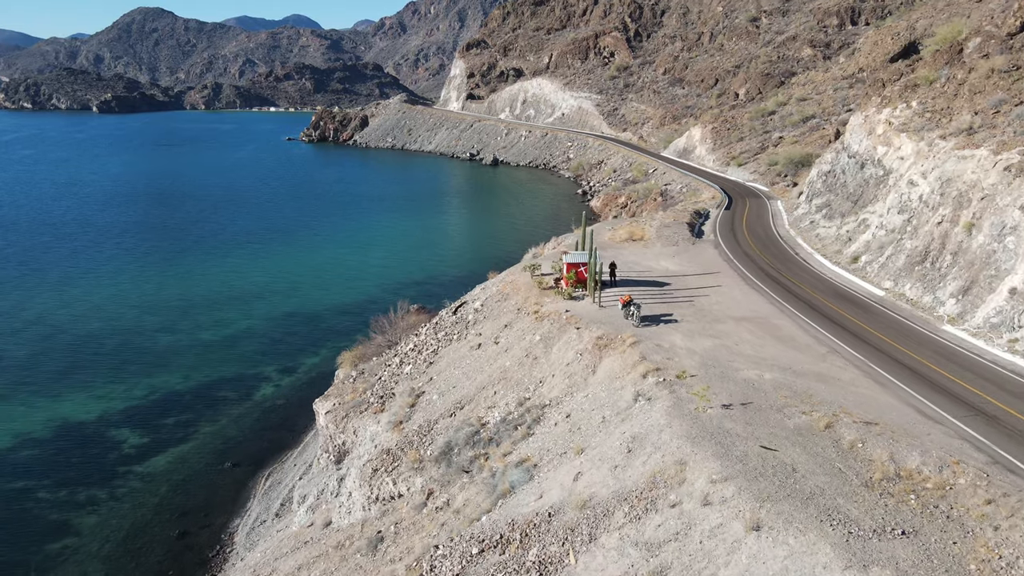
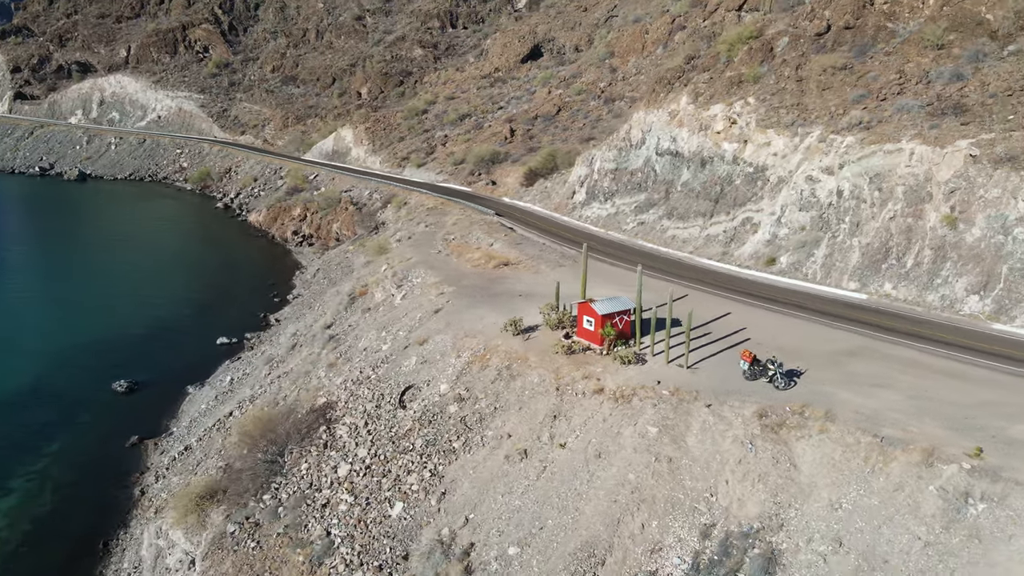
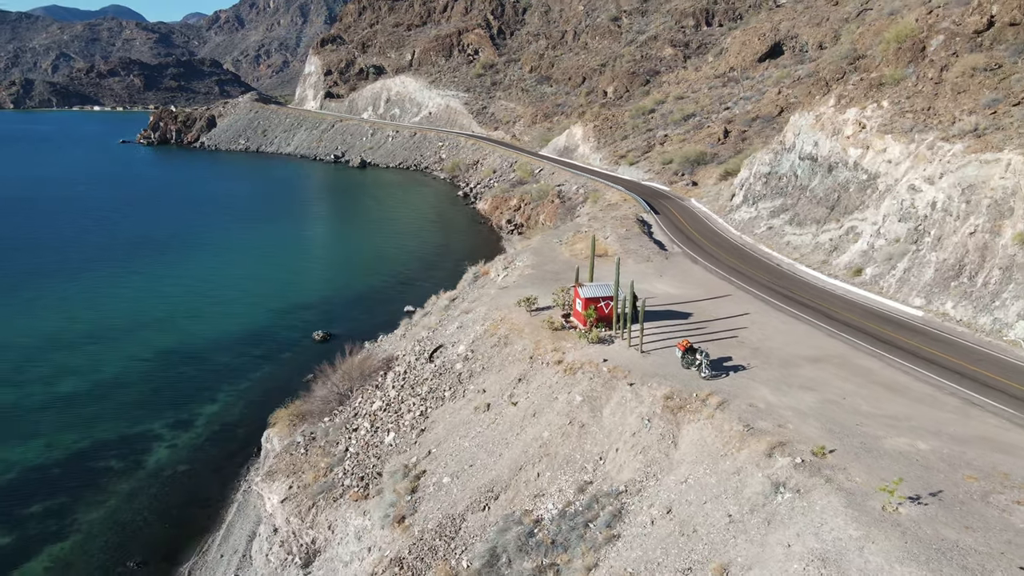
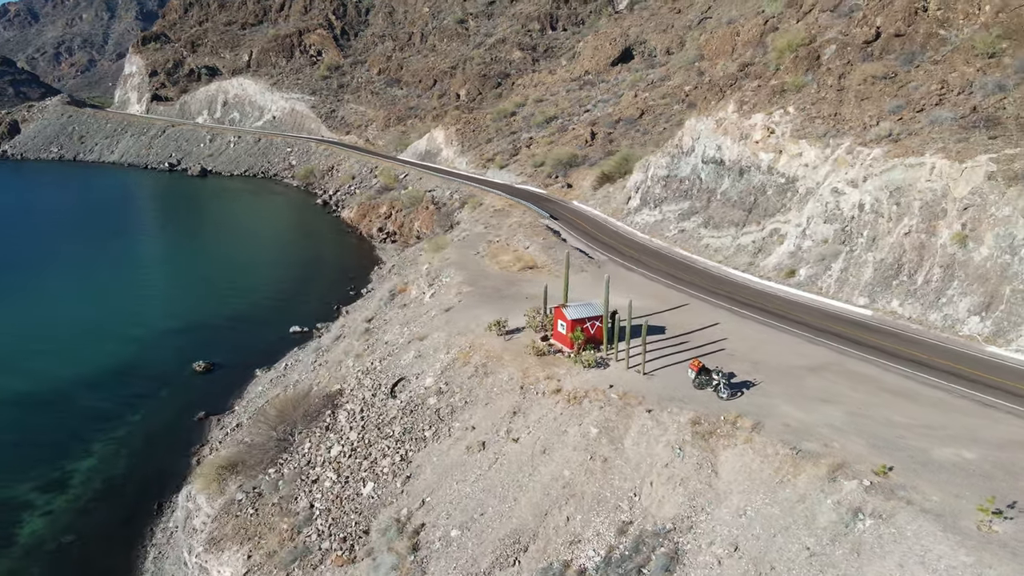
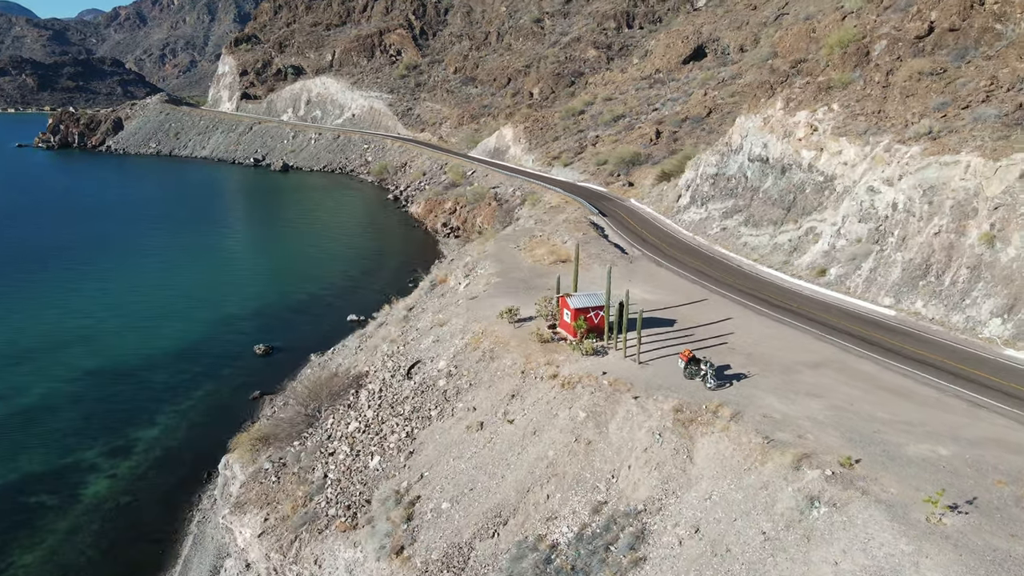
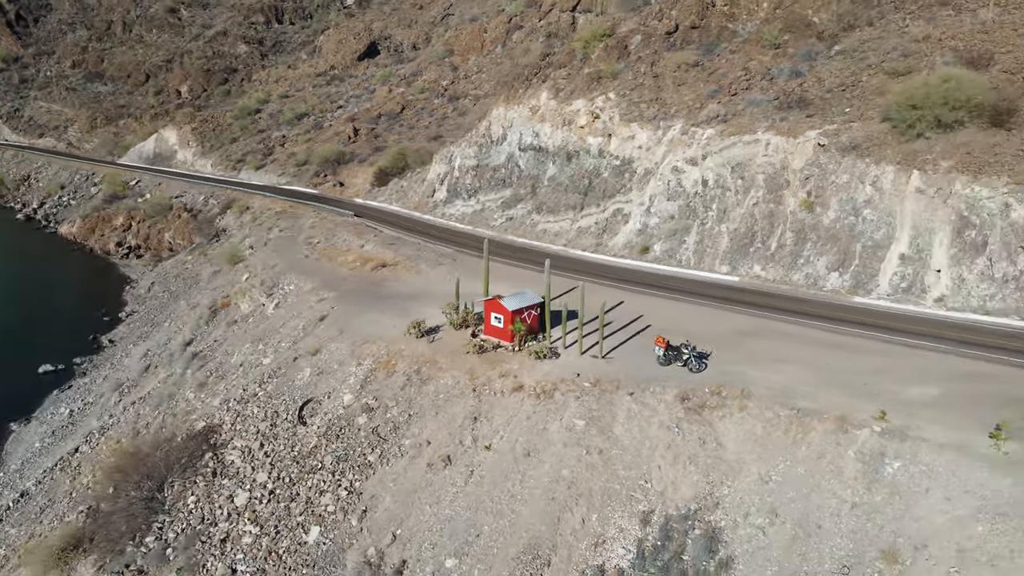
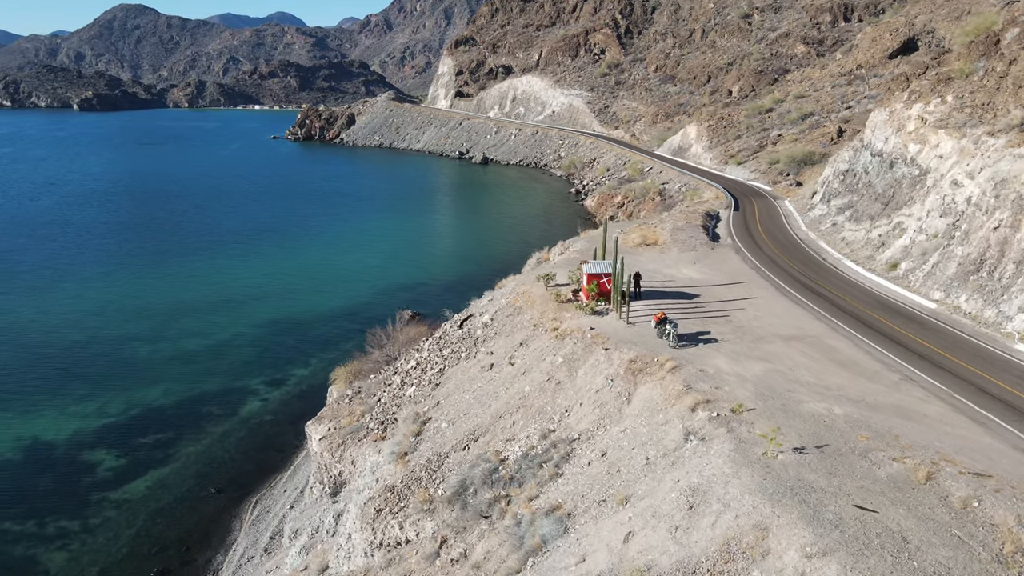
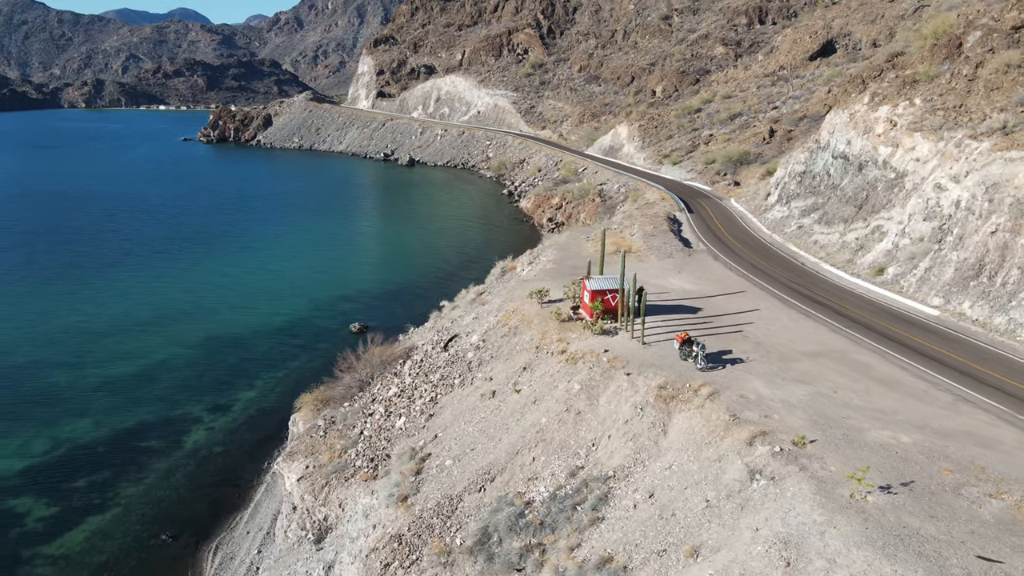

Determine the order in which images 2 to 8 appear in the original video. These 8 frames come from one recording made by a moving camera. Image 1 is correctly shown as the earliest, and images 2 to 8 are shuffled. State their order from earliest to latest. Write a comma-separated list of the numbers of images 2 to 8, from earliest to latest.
7, 8, 3, 5, 4, 2, 6
